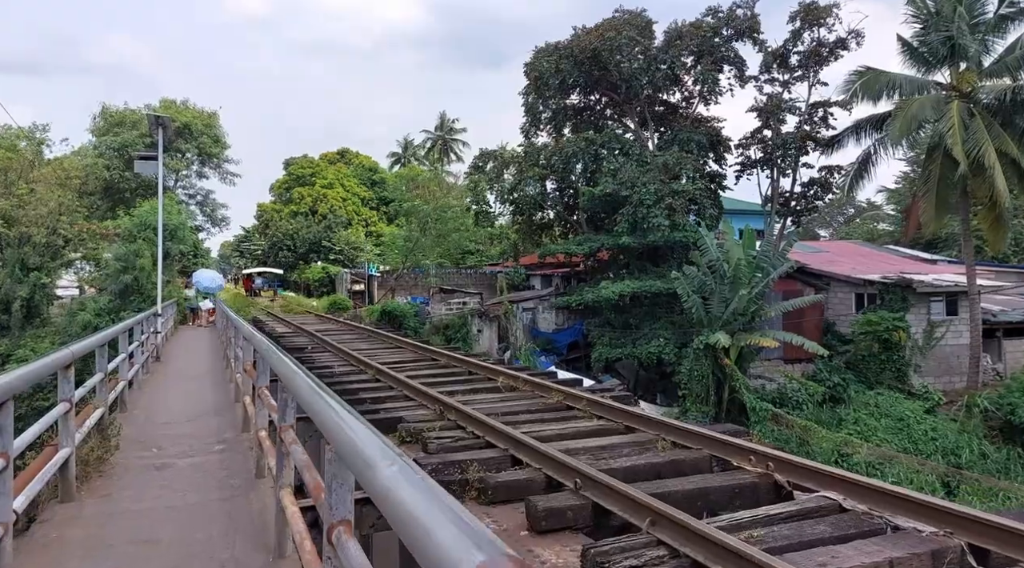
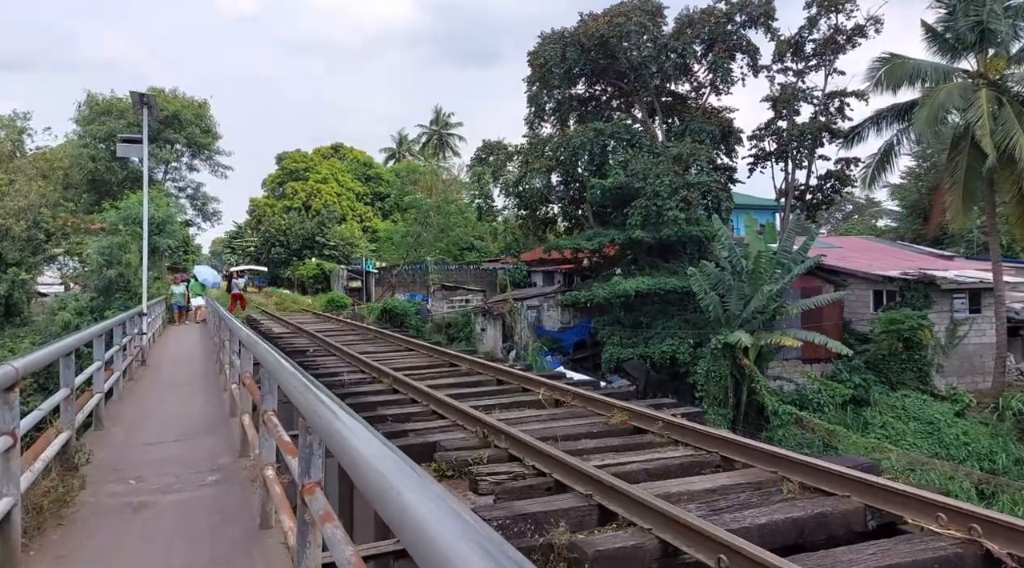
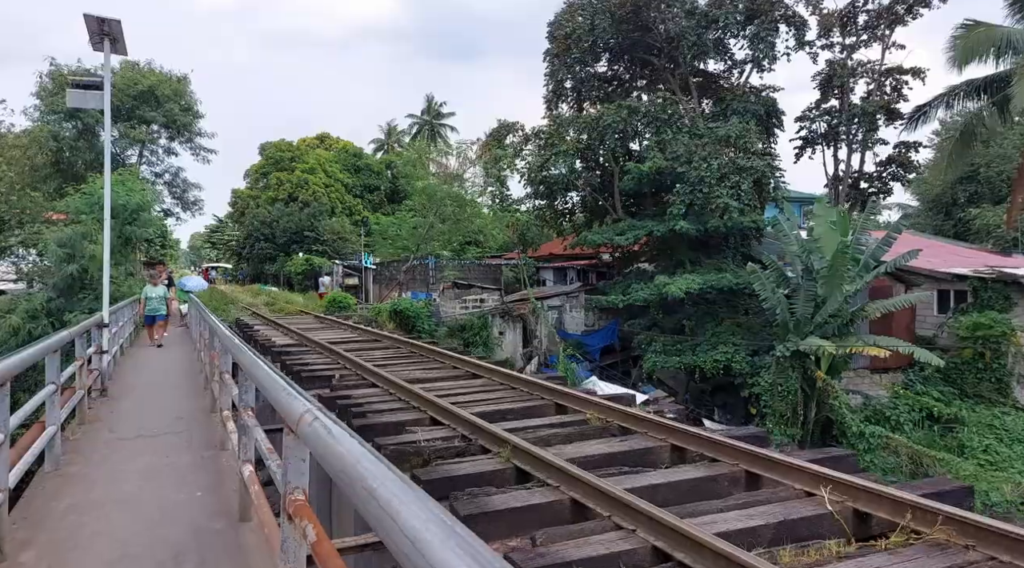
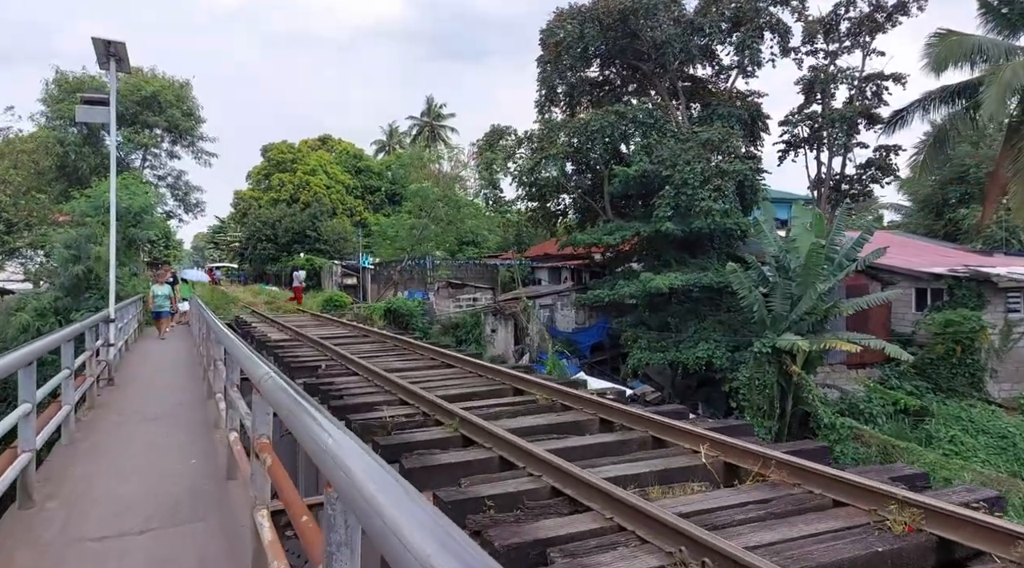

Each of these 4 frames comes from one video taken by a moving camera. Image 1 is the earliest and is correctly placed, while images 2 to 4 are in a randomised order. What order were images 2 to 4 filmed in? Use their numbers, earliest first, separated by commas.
2, 4, 3
